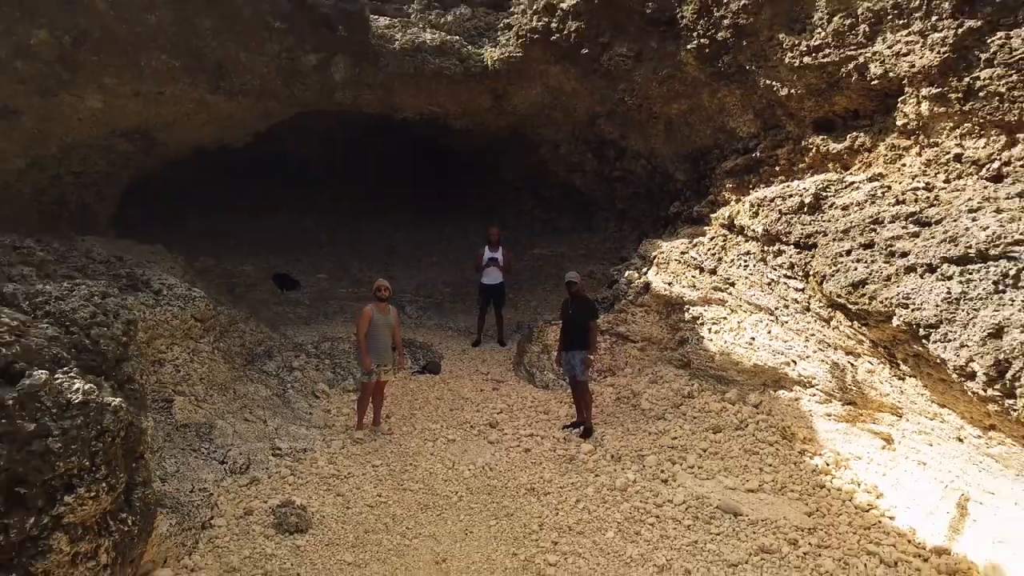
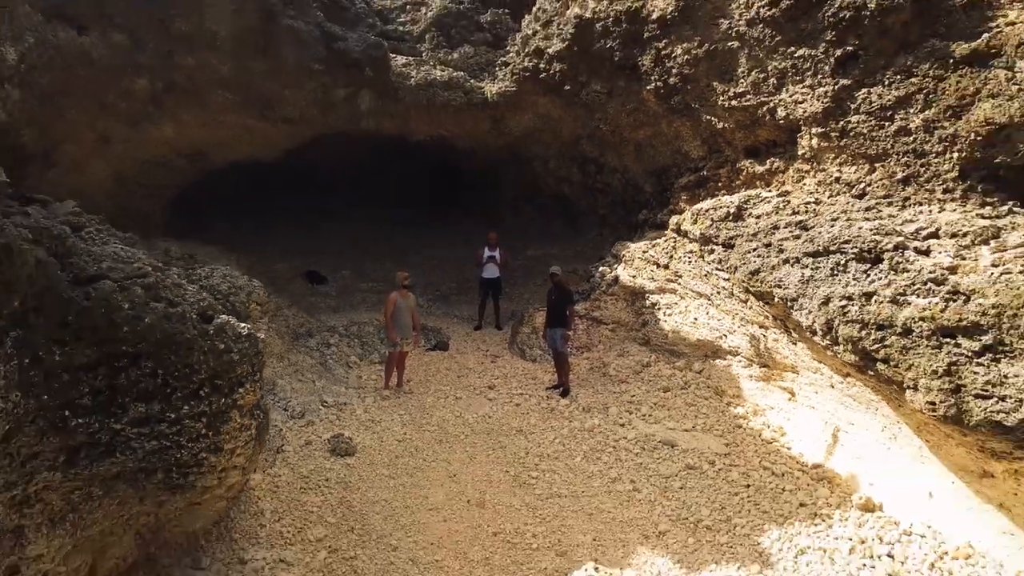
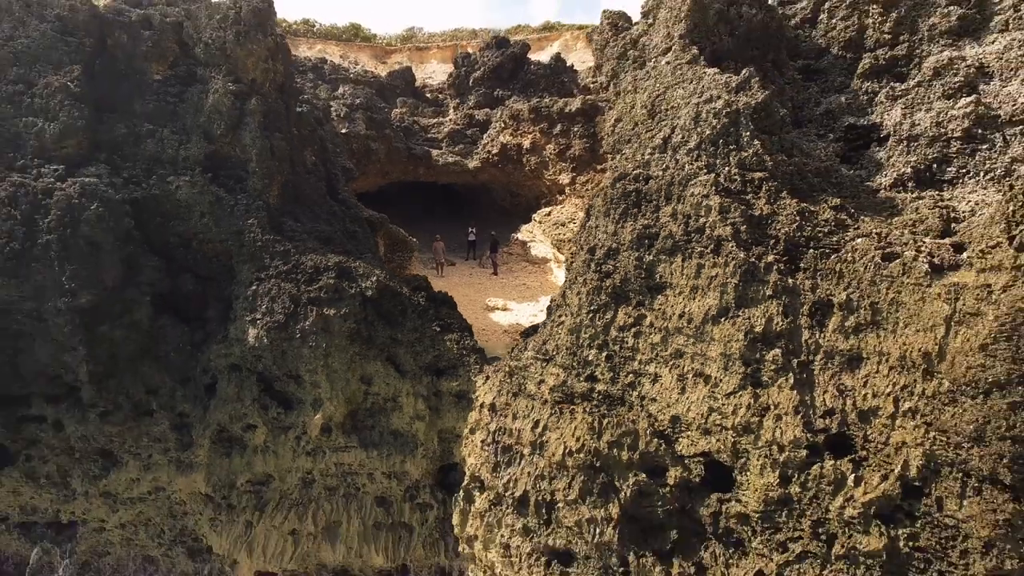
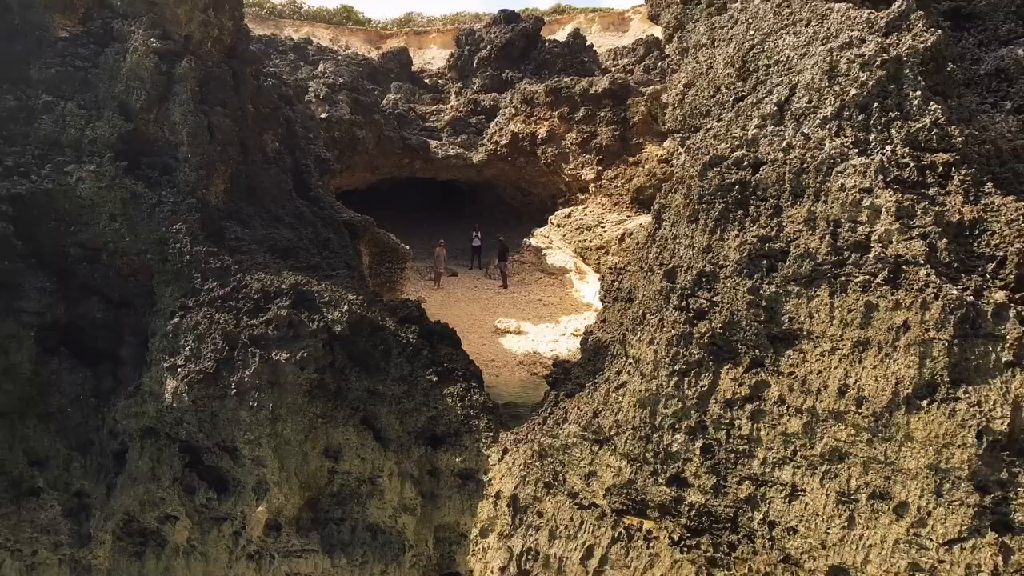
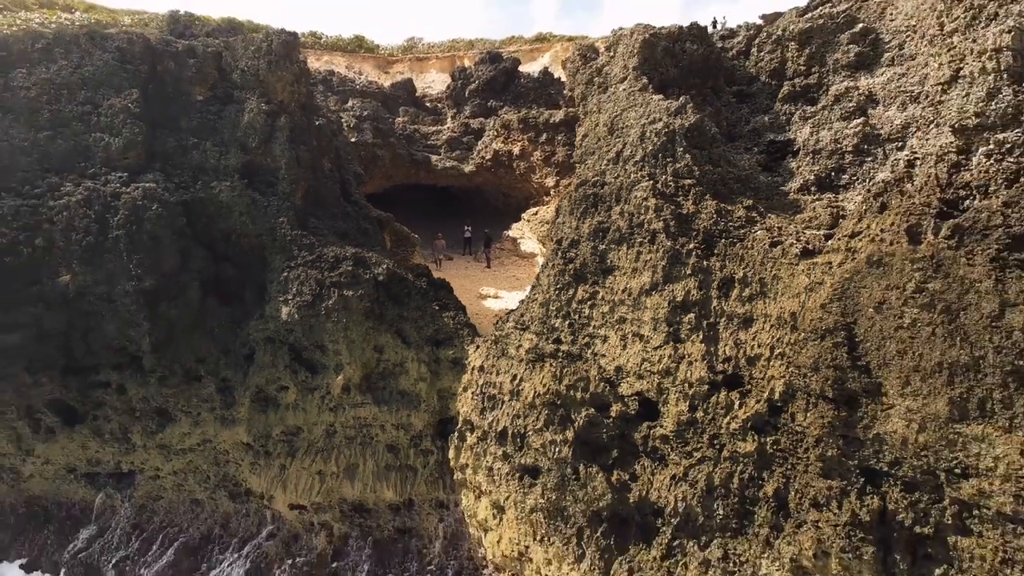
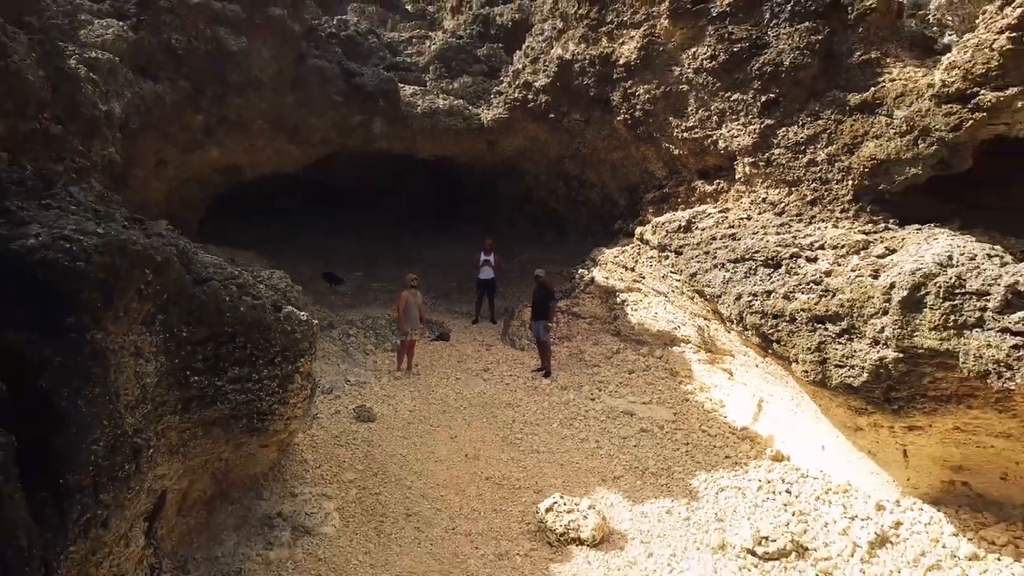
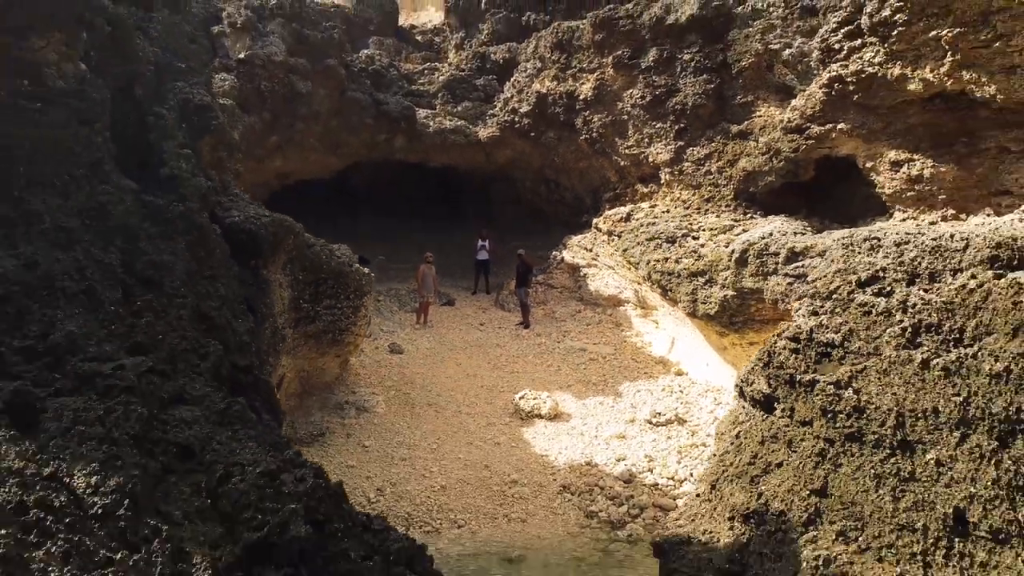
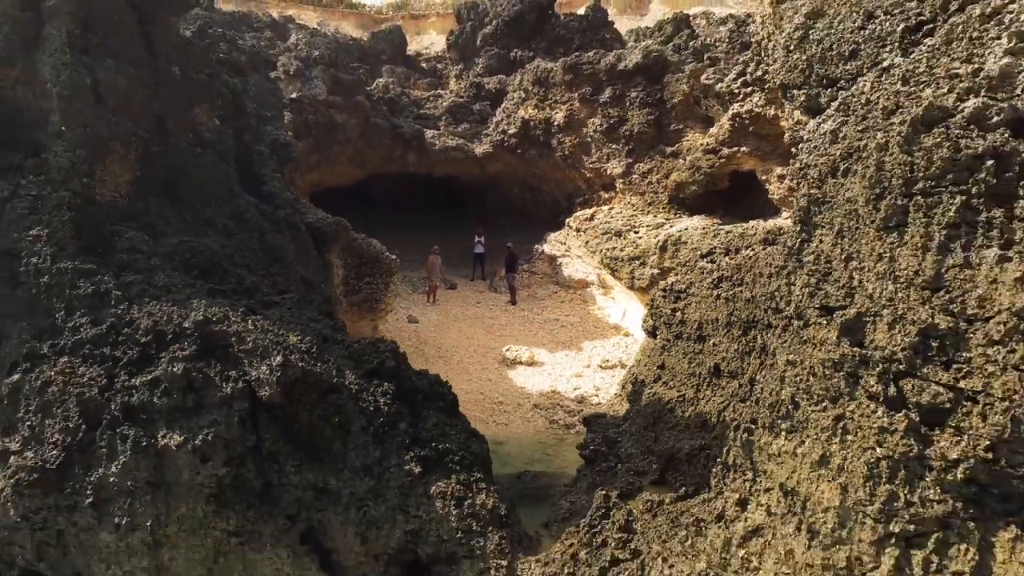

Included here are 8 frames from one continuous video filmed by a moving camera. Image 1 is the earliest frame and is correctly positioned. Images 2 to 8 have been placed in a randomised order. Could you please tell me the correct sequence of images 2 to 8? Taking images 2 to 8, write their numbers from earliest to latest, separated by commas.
2, 6, 7, 8, 4, 3, 5
